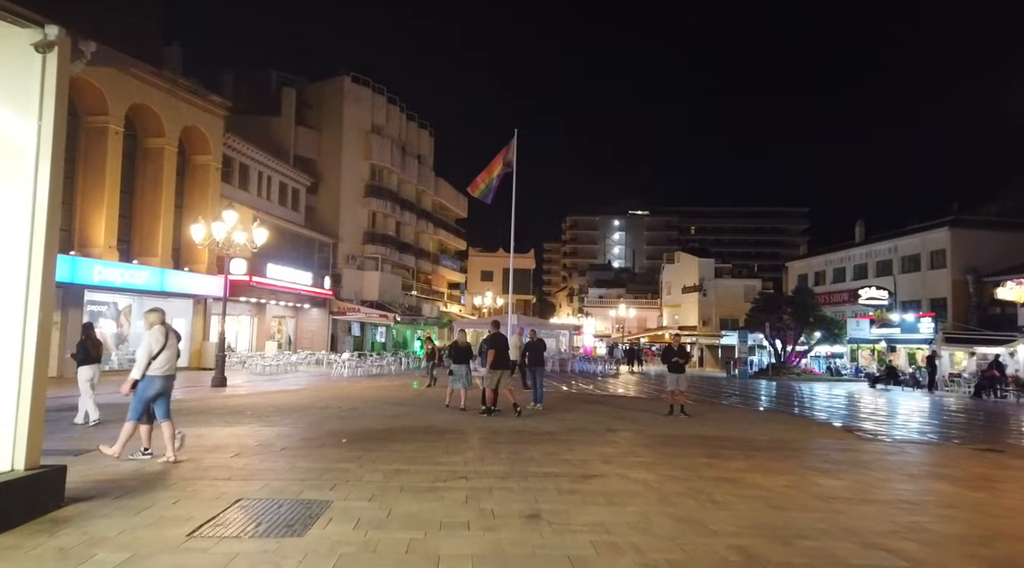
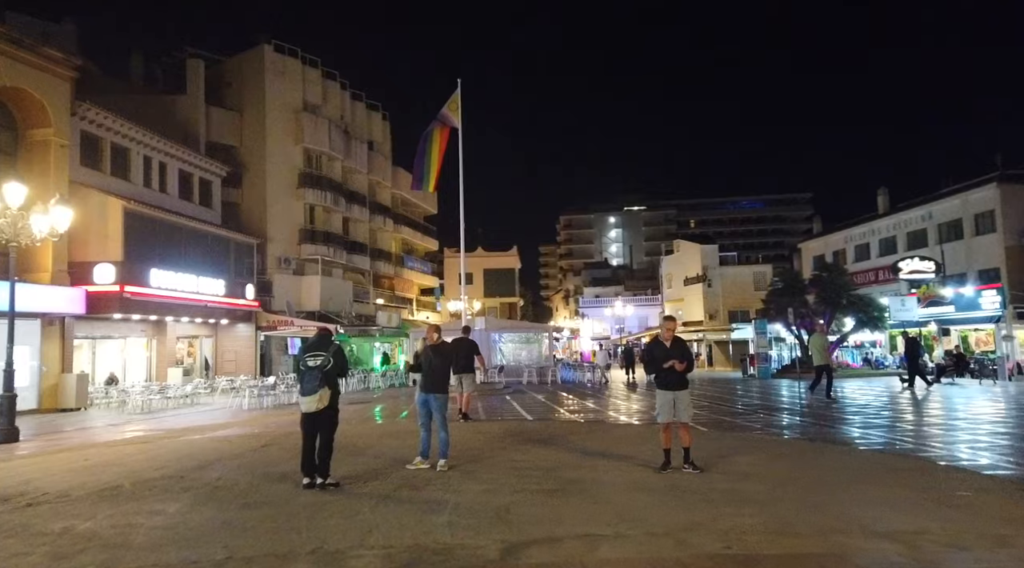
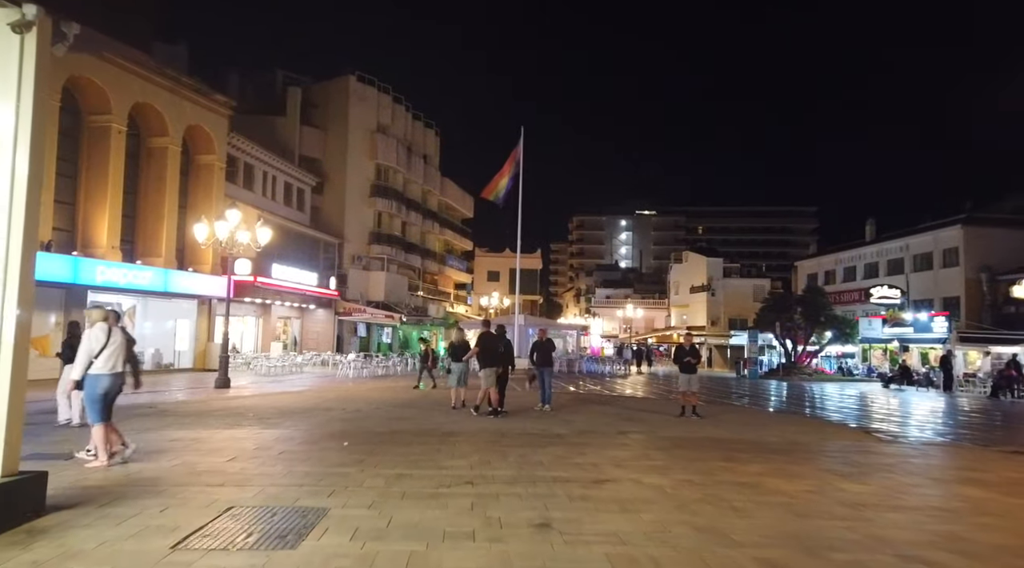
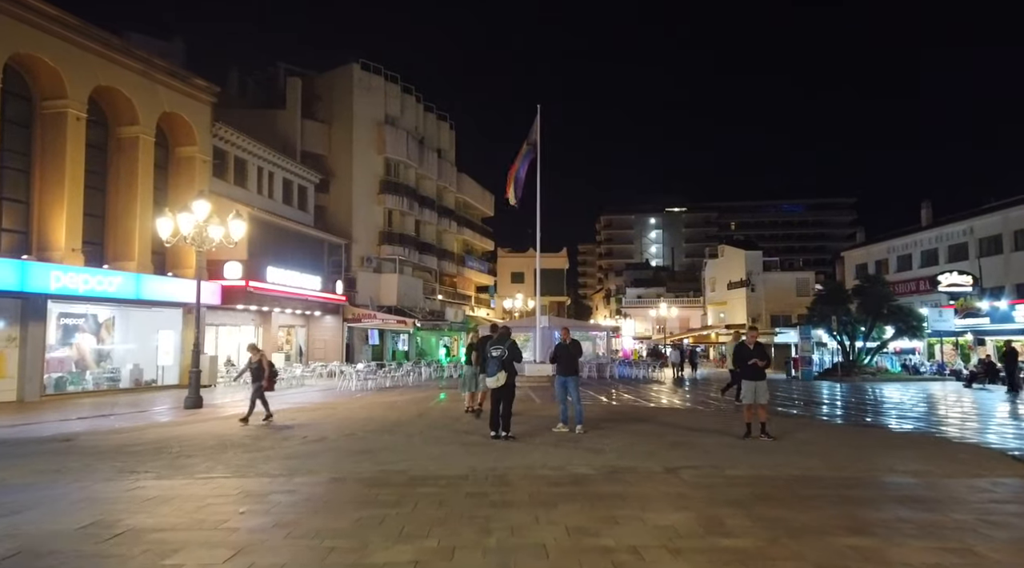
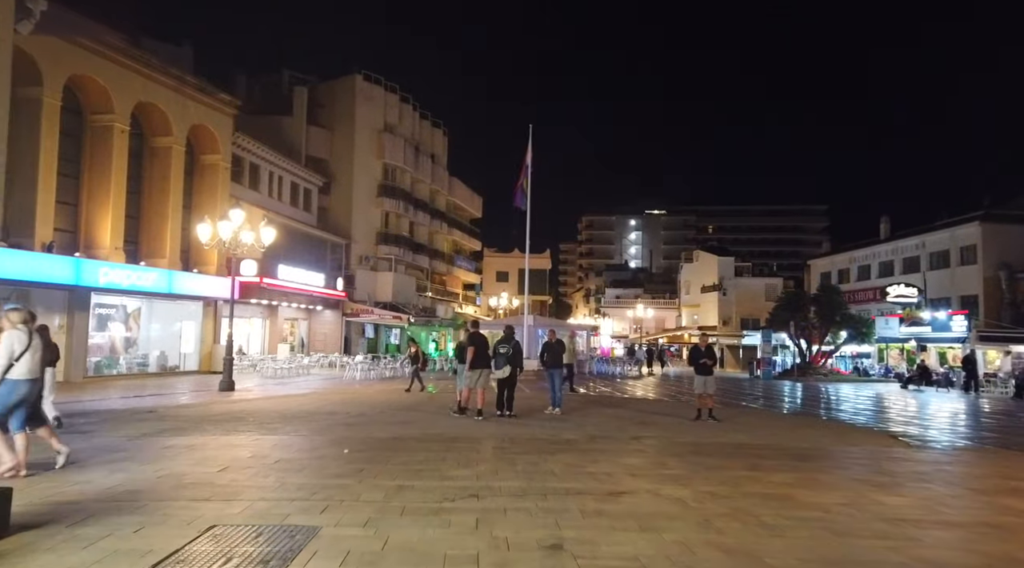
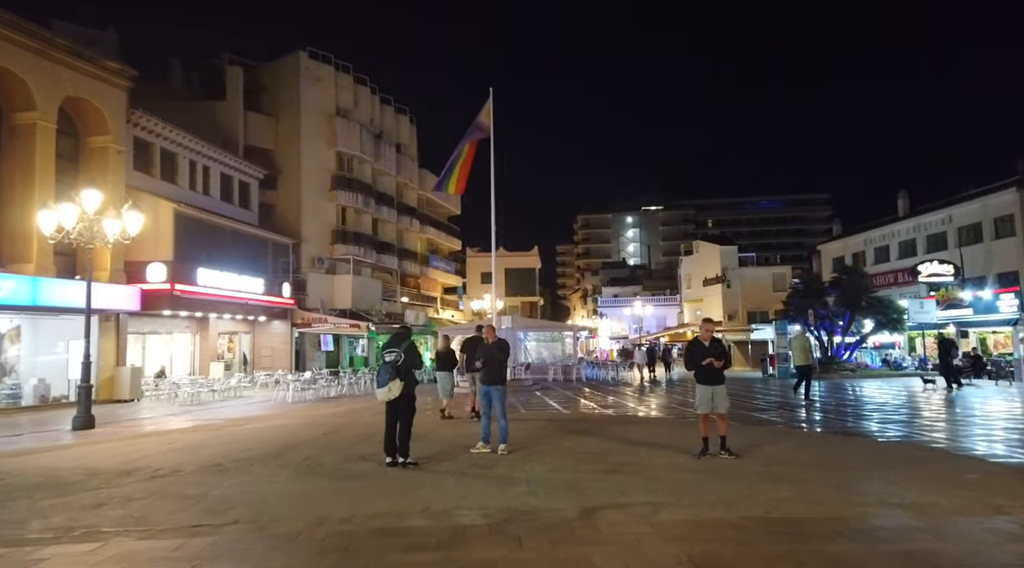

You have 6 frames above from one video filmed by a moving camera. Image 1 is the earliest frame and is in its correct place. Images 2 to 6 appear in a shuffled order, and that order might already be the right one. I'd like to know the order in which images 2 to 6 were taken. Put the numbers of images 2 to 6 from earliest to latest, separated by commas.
3, 5, 4, 6, 2
